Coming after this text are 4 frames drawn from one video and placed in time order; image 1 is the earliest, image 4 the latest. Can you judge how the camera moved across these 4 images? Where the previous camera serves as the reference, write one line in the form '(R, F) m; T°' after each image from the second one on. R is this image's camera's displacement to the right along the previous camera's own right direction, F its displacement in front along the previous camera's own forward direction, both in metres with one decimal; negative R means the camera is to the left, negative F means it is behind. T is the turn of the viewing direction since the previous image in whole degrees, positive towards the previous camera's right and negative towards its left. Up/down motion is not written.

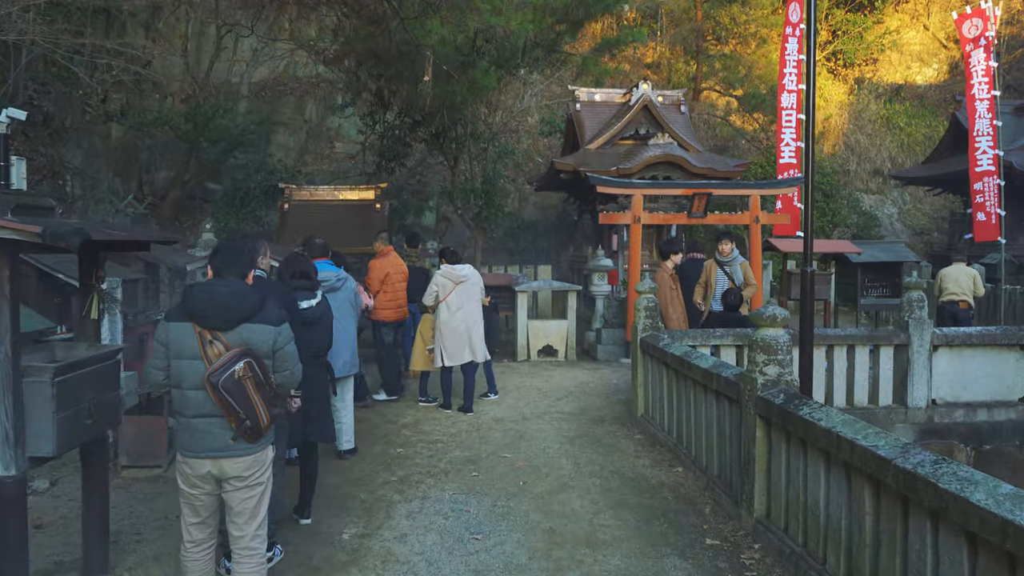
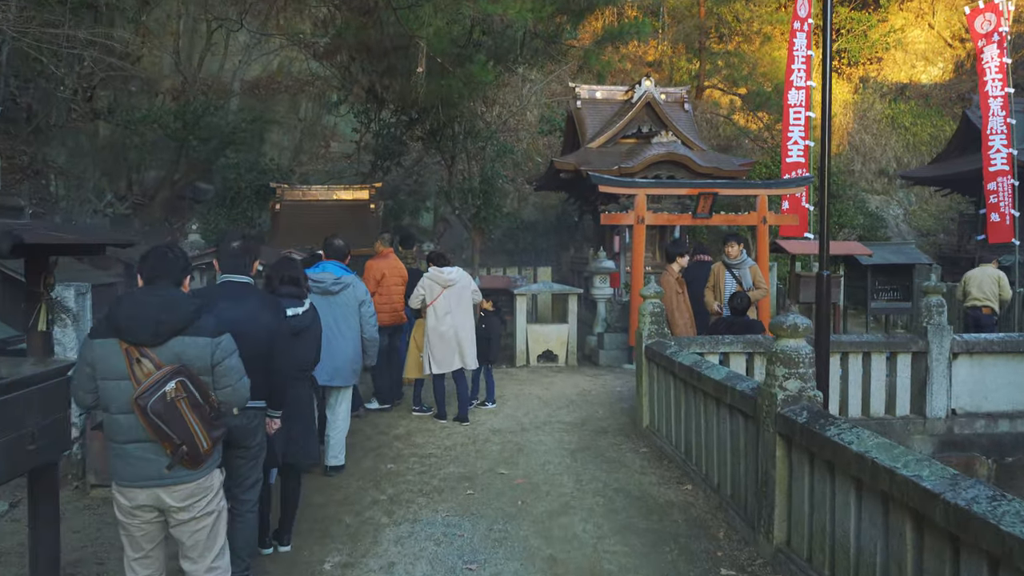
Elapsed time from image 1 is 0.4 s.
(0.0, +0.3) m; 0°
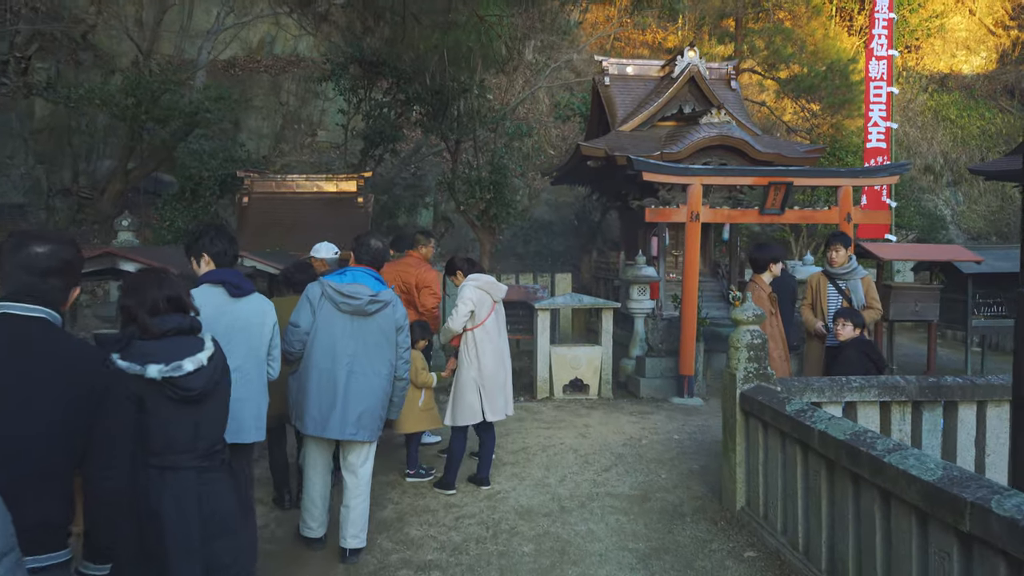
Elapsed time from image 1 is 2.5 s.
(-0.2, +2.0) m; 0°
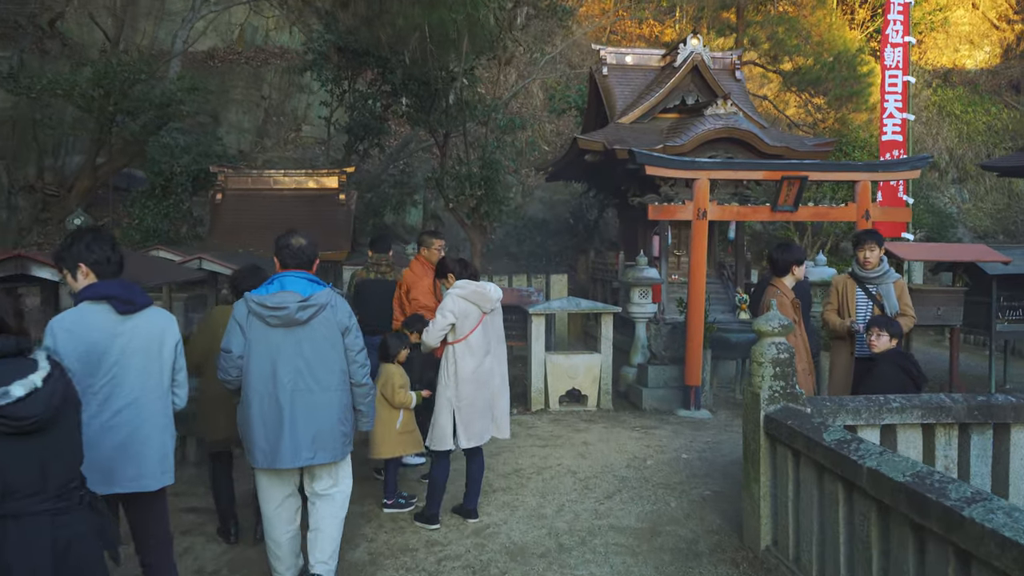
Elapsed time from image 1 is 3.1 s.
(0.0, +0.6) m; 0°
